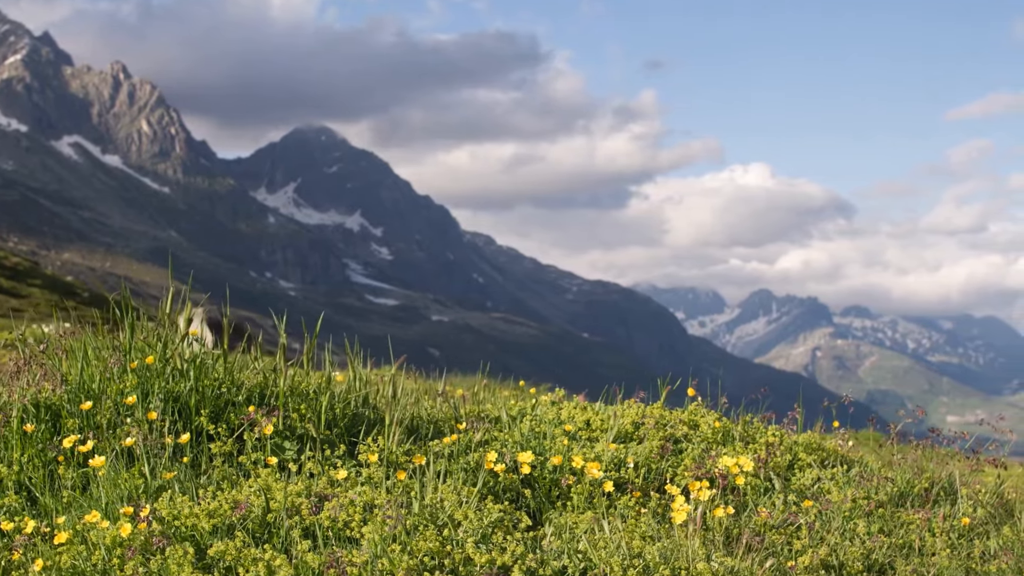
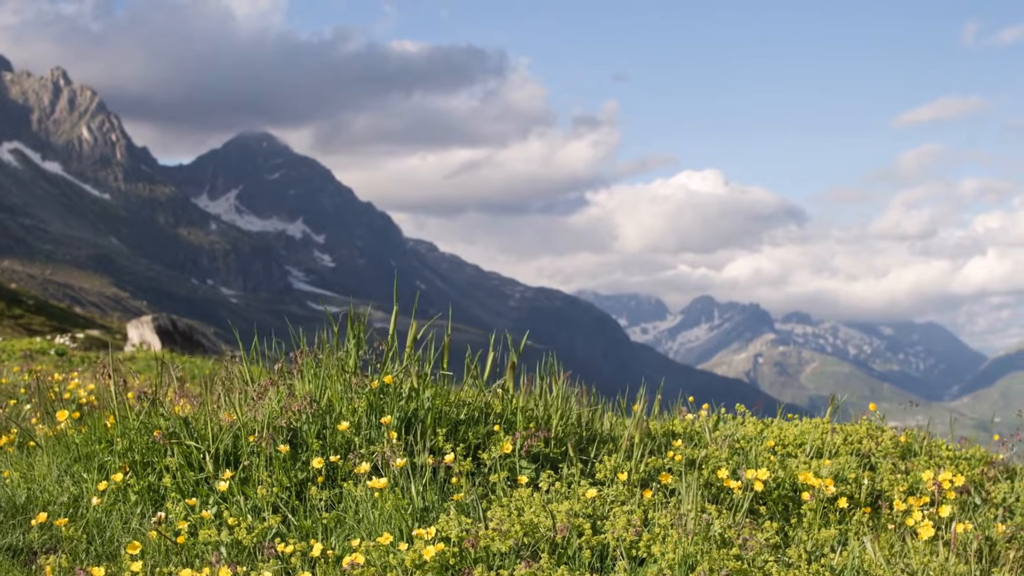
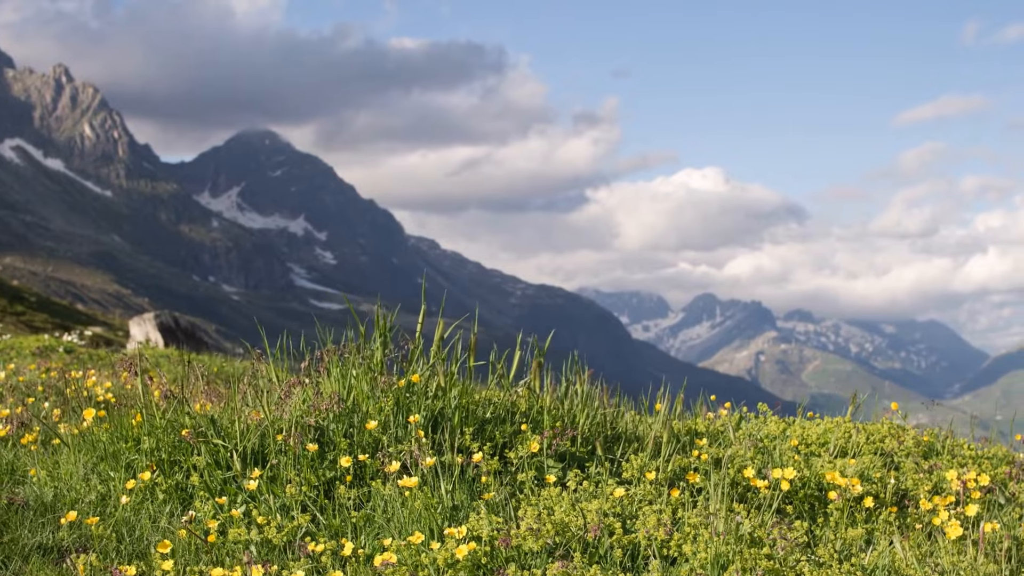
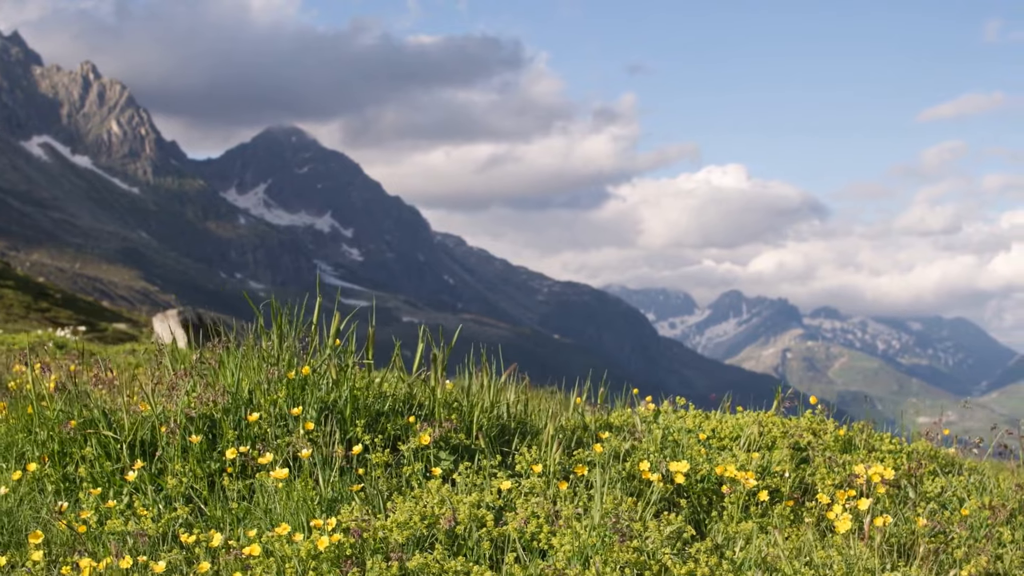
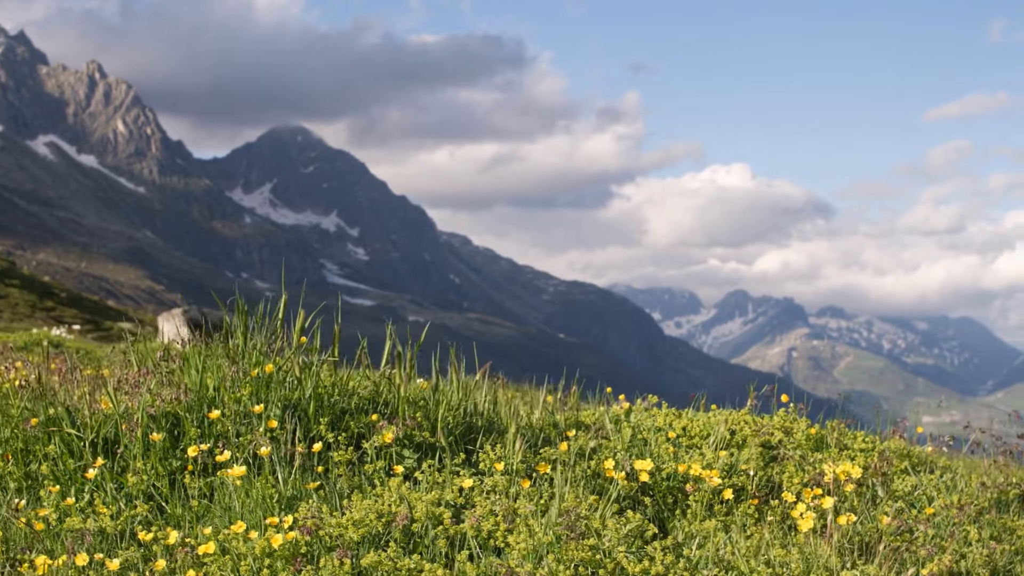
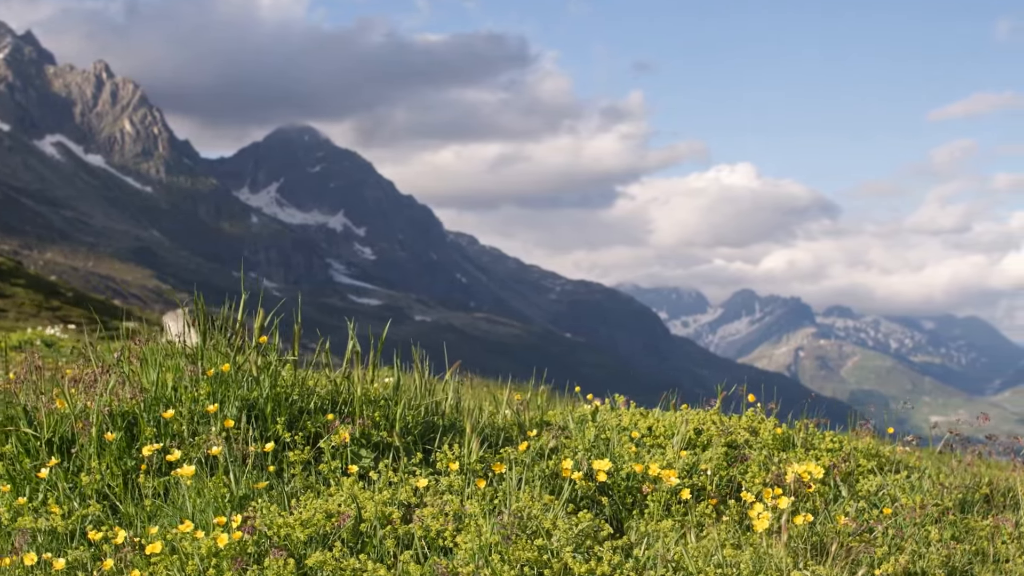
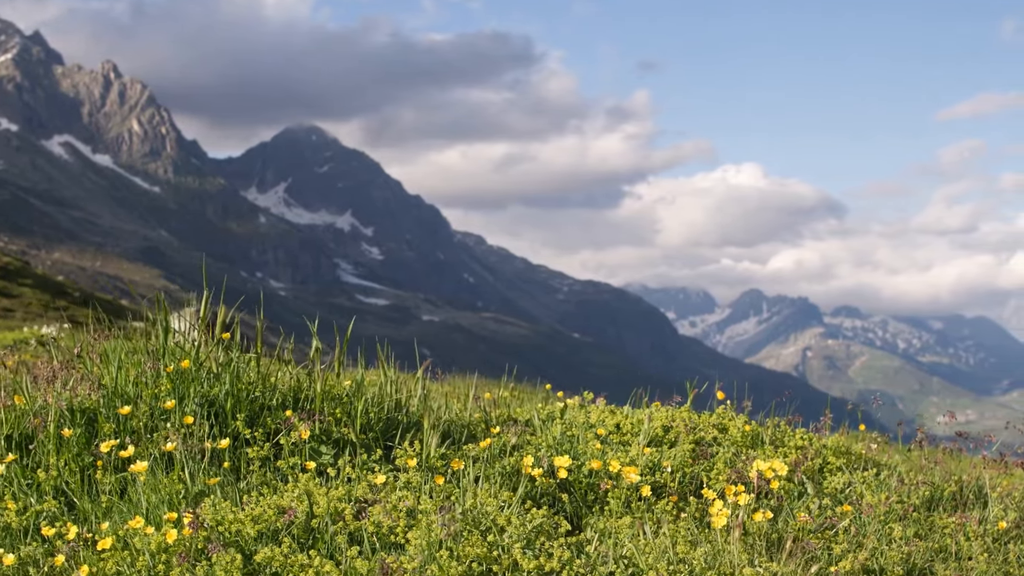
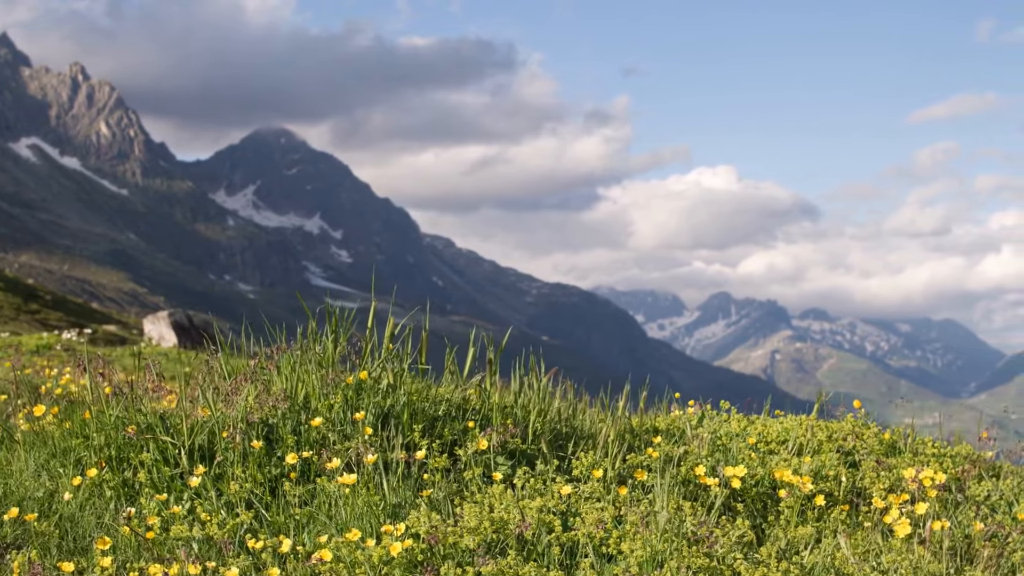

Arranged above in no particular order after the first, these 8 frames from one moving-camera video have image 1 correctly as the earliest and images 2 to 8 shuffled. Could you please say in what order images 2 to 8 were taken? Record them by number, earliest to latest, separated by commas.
7, 6, 5, 4, 8, 3, 2
